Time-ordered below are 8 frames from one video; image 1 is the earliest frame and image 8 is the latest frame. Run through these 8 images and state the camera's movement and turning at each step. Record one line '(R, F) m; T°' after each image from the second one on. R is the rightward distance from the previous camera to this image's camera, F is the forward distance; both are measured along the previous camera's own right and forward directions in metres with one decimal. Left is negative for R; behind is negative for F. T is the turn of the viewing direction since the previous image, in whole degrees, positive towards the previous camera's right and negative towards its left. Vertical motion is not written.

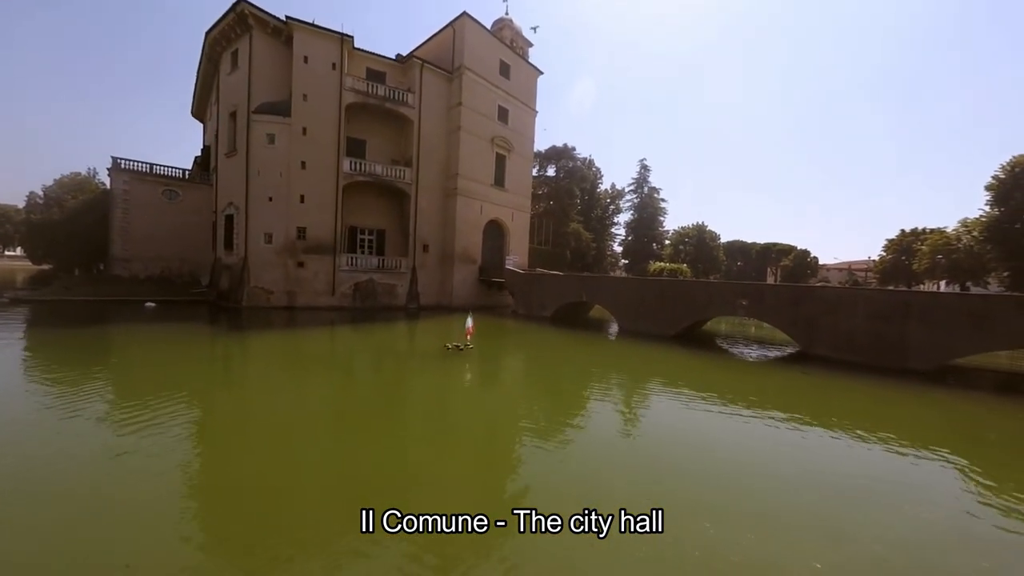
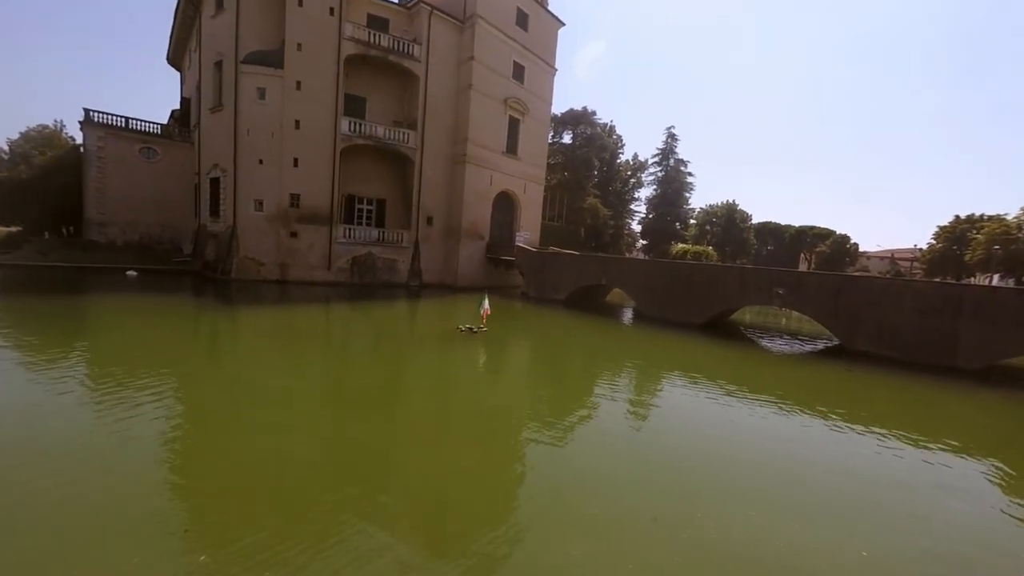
(-0.1, +1.3) m; -1°
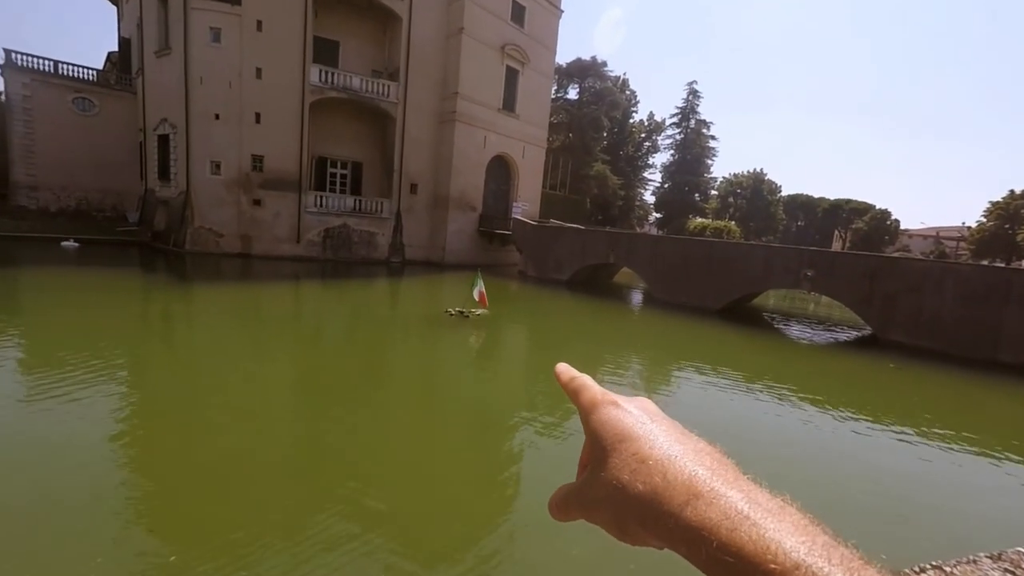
(+0.1, +1.7) m; 0°
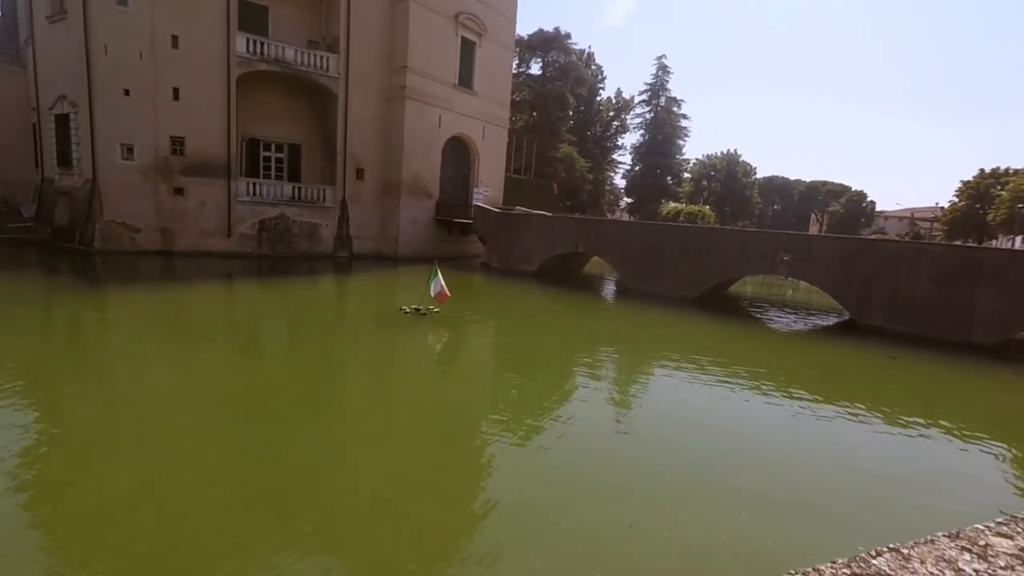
(+0.2, +1.1) m; +3°
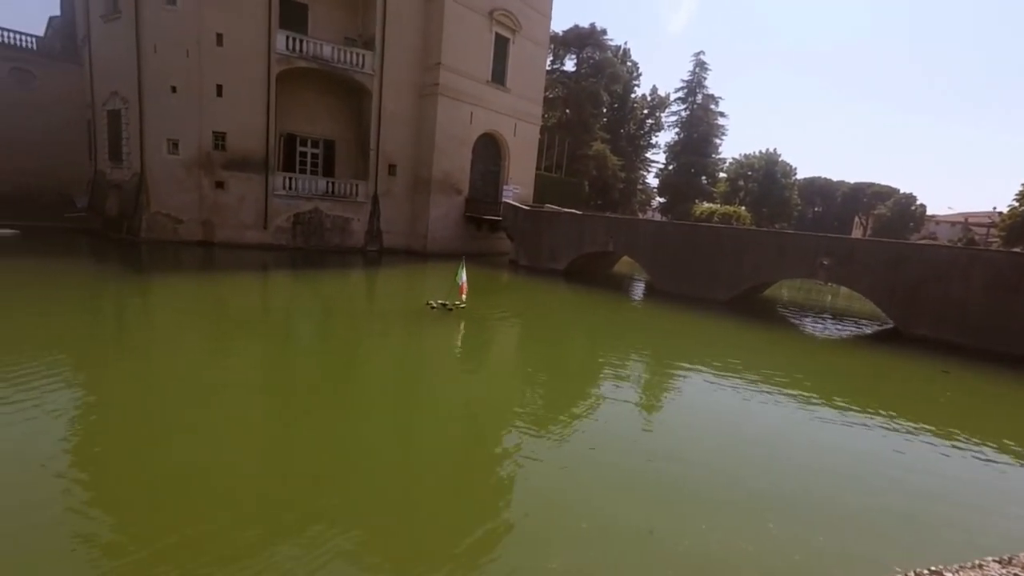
(0.0, 0.0) m; -3°
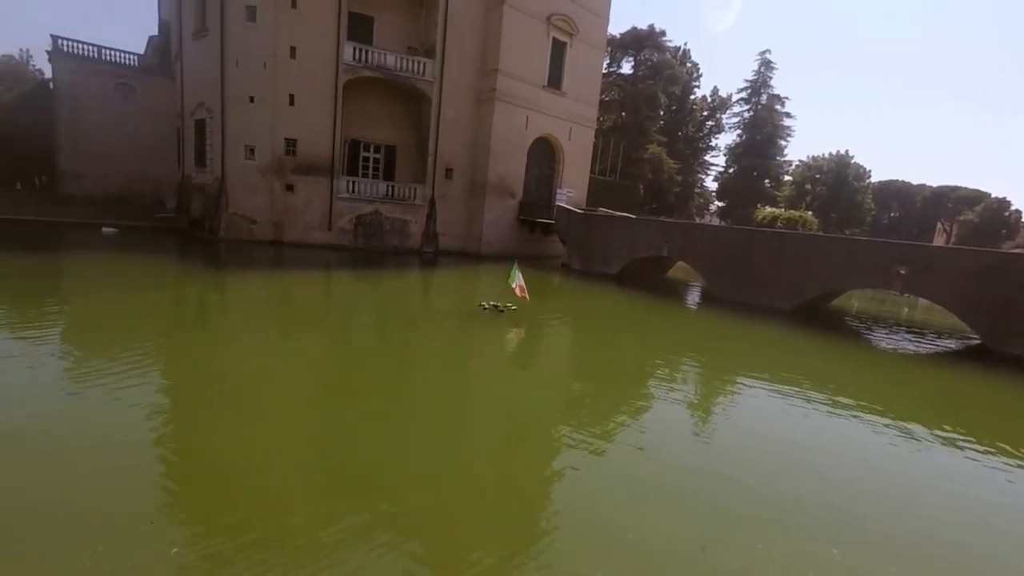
(0.0, -0.1) m; -6°
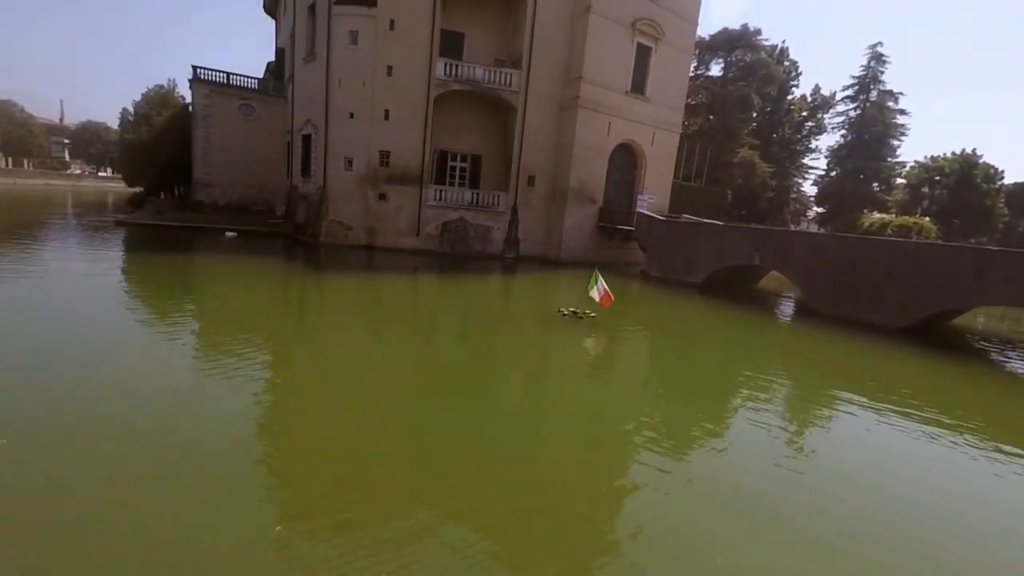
(-0.2, -0.1) m; -9°
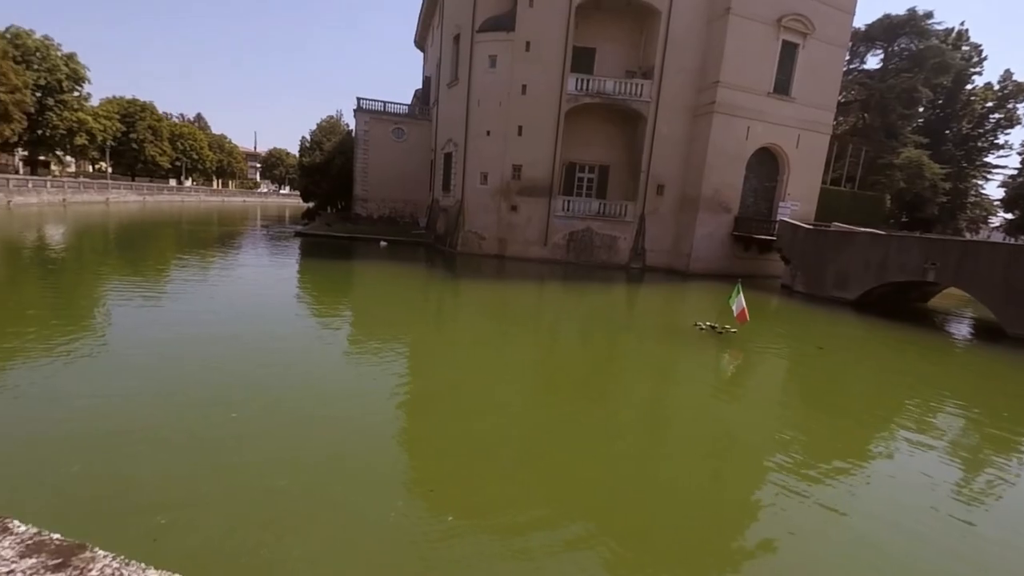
(-0.4, -0.4) m; -13°
